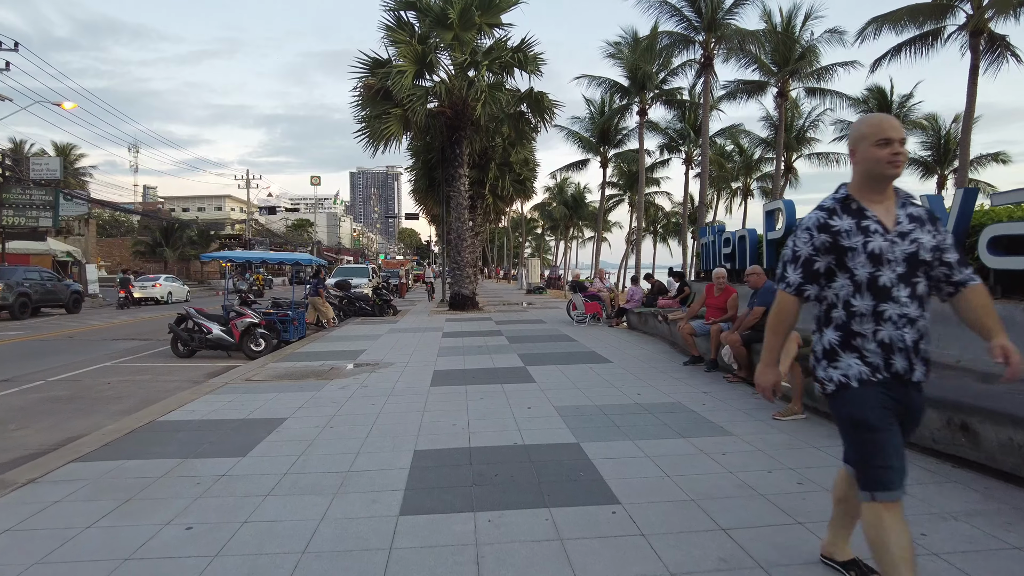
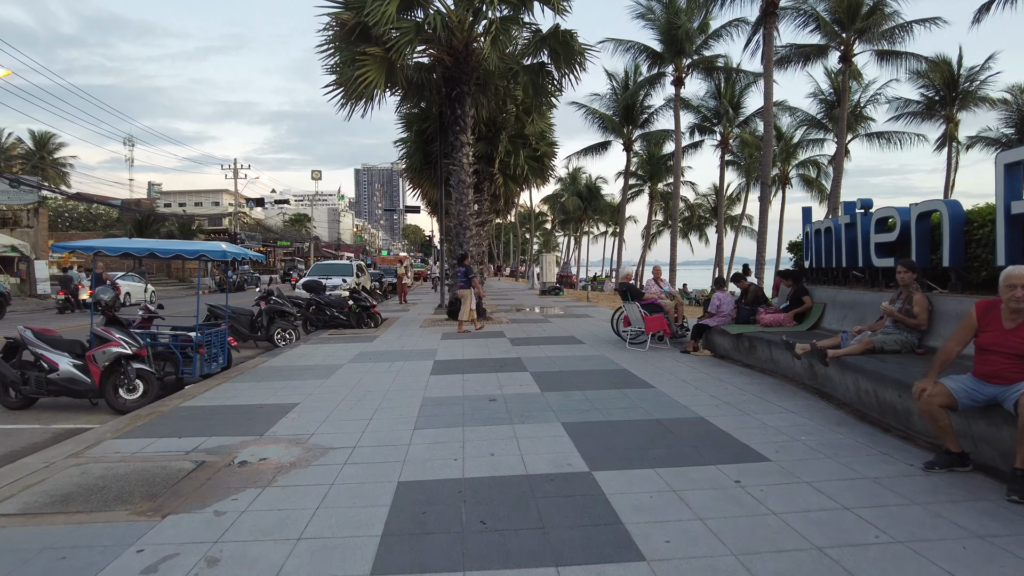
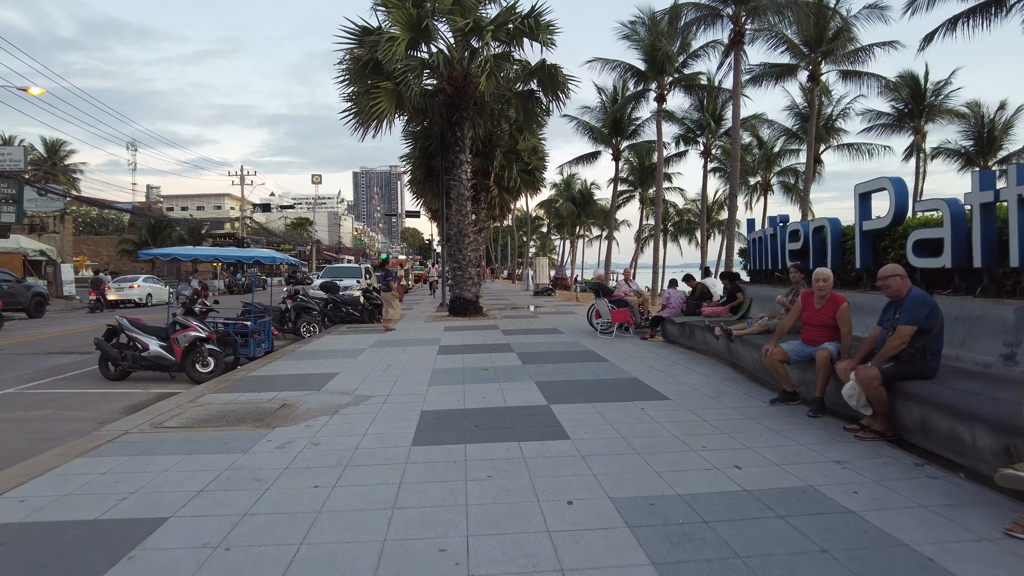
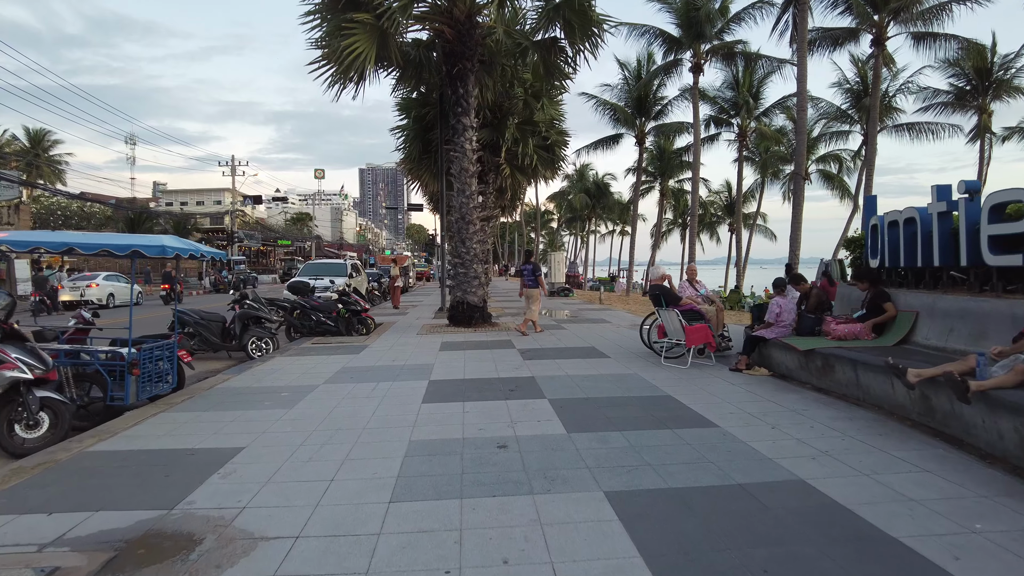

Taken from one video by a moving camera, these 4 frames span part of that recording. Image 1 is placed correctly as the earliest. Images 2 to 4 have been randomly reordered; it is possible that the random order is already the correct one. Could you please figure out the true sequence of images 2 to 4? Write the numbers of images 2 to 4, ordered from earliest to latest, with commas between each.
3, 2, 4
